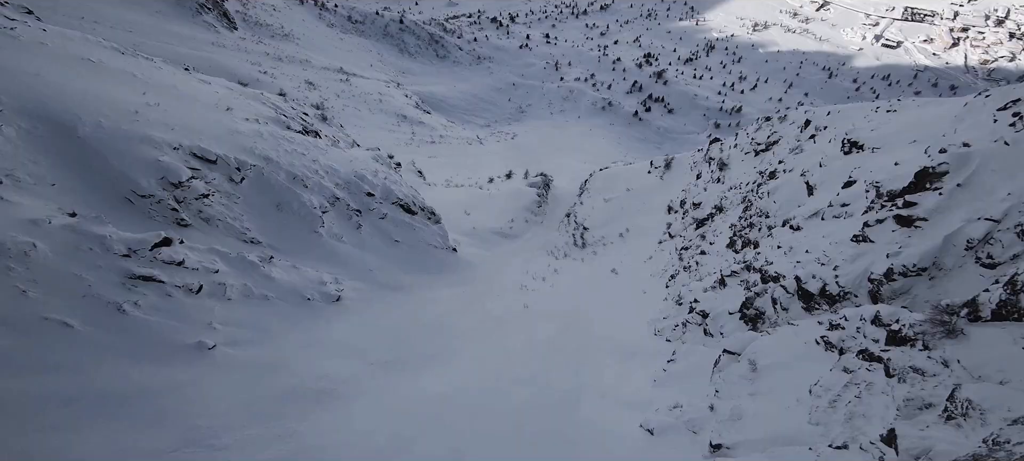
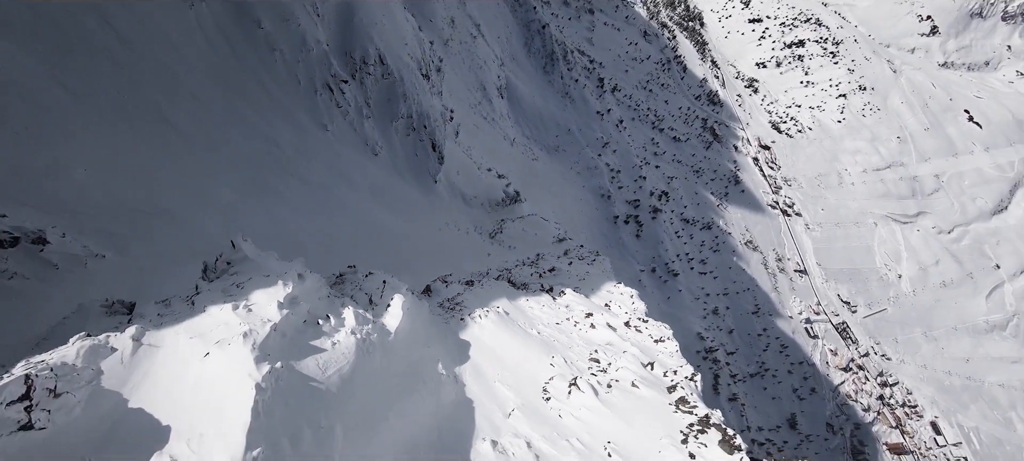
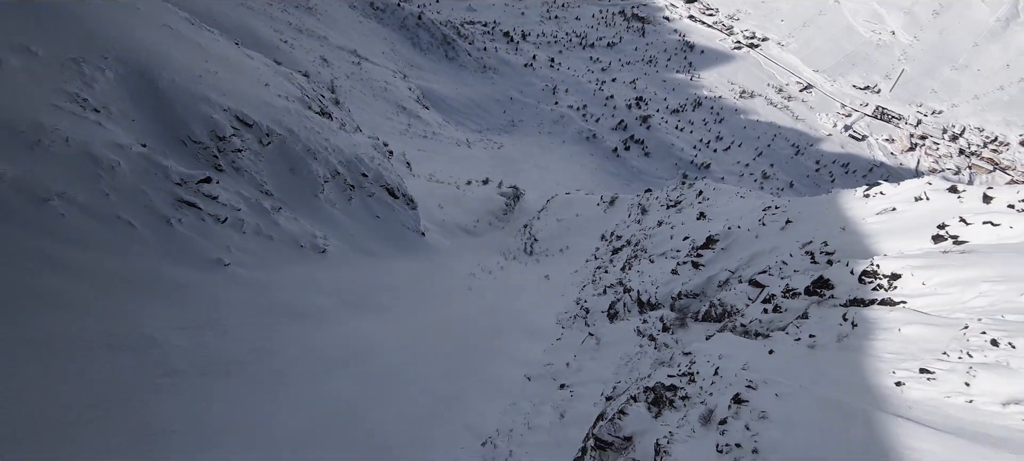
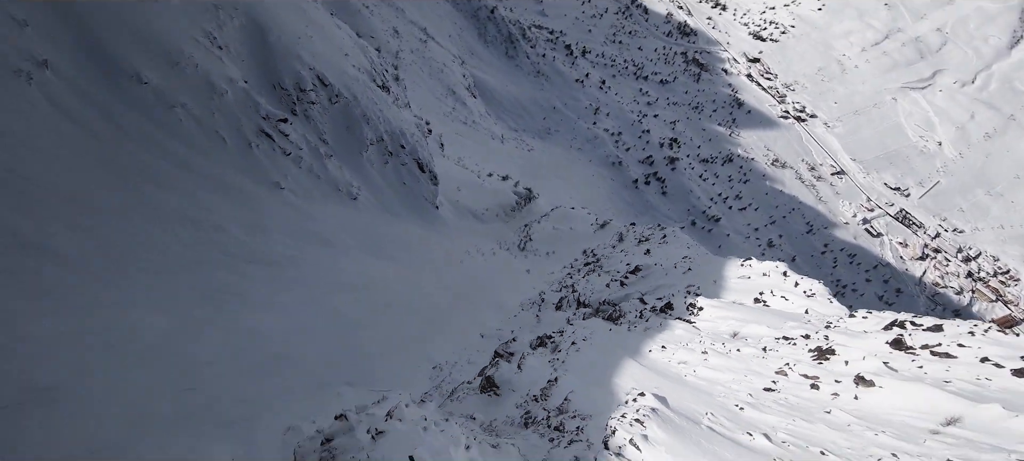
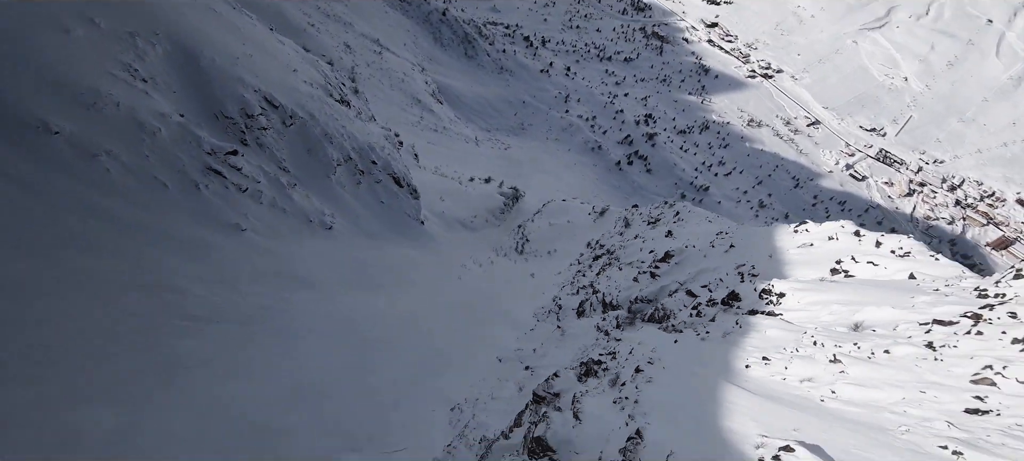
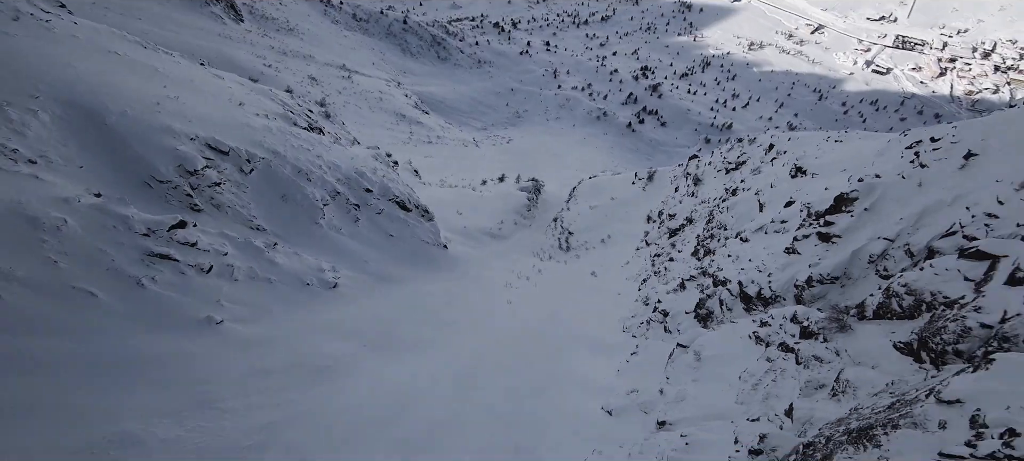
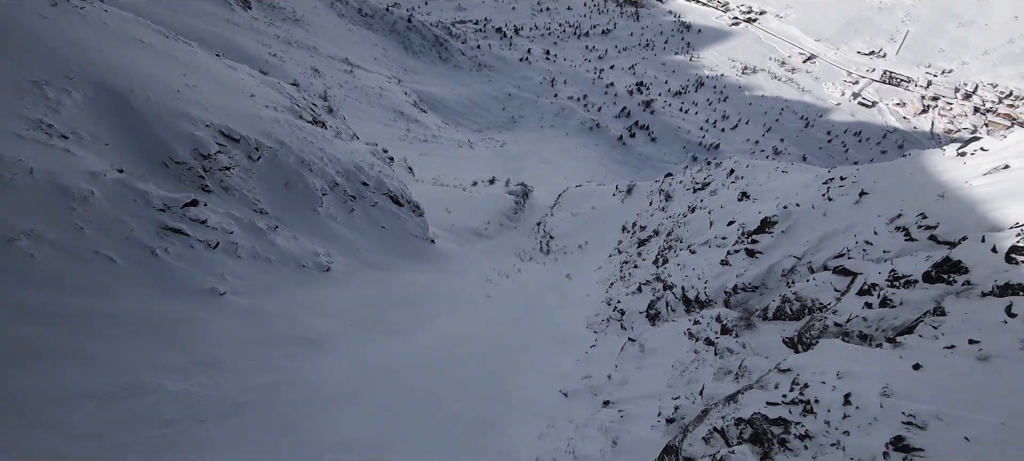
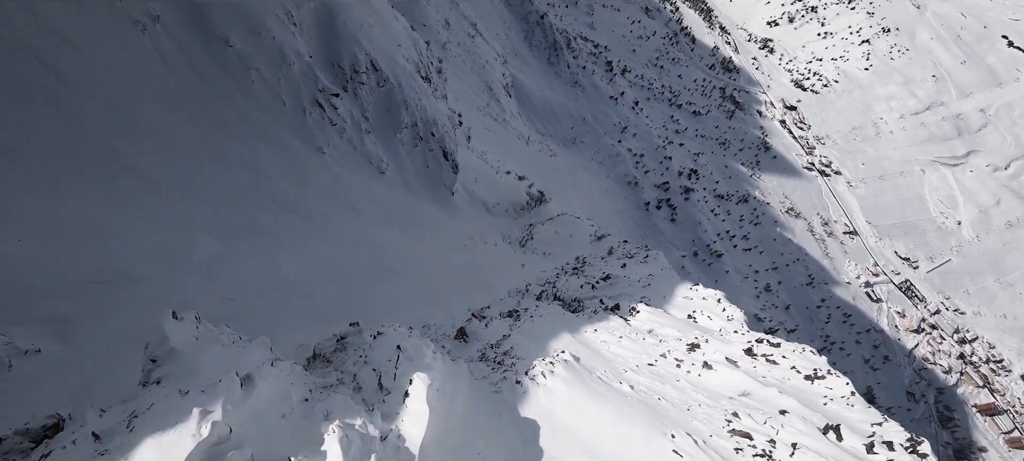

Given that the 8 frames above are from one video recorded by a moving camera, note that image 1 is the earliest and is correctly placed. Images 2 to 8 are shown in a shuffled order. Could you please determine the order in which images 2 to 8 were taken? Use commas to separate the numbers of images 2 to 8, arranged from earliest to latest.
6, 7, 3, 5, 4, 8, 2
